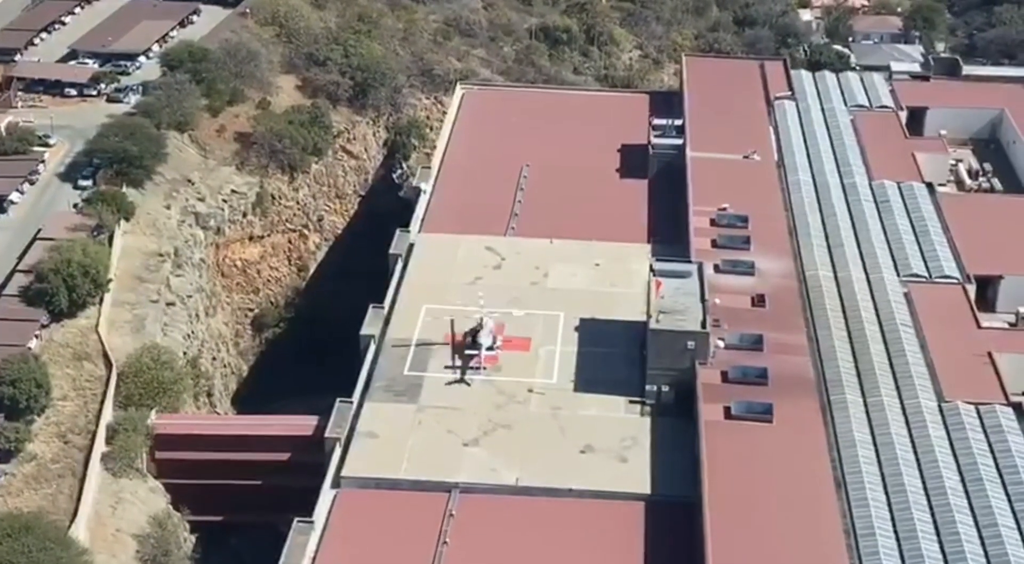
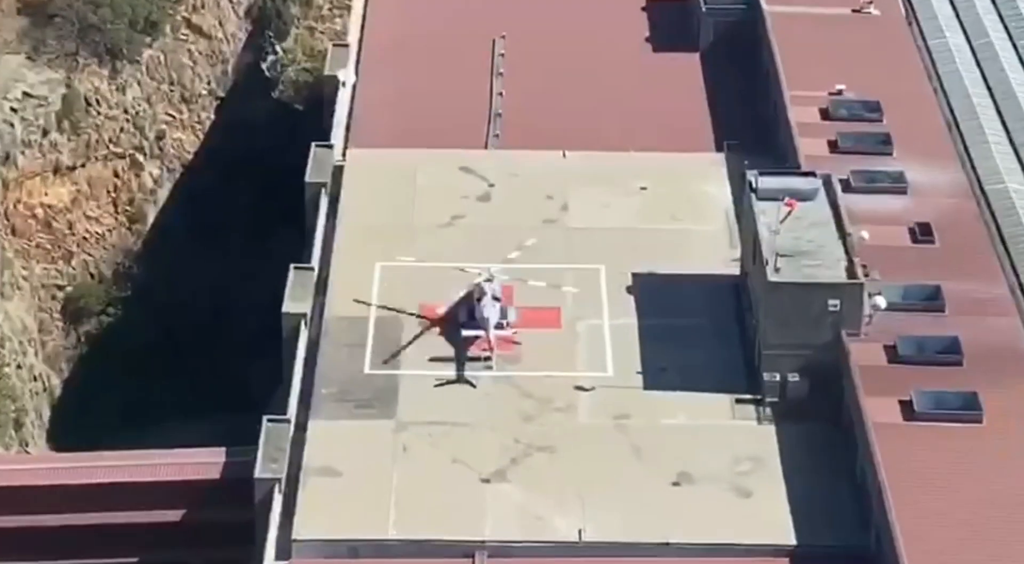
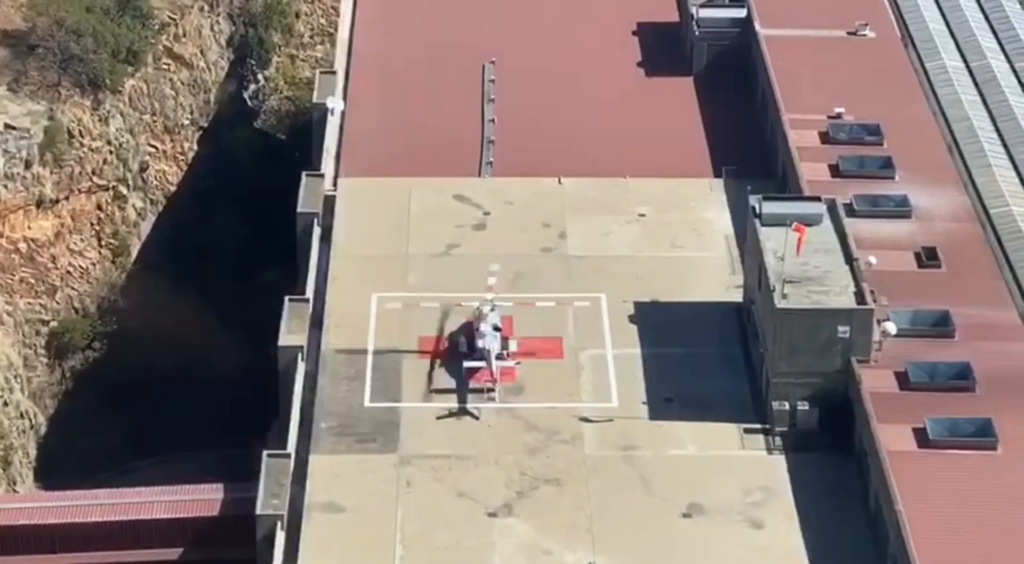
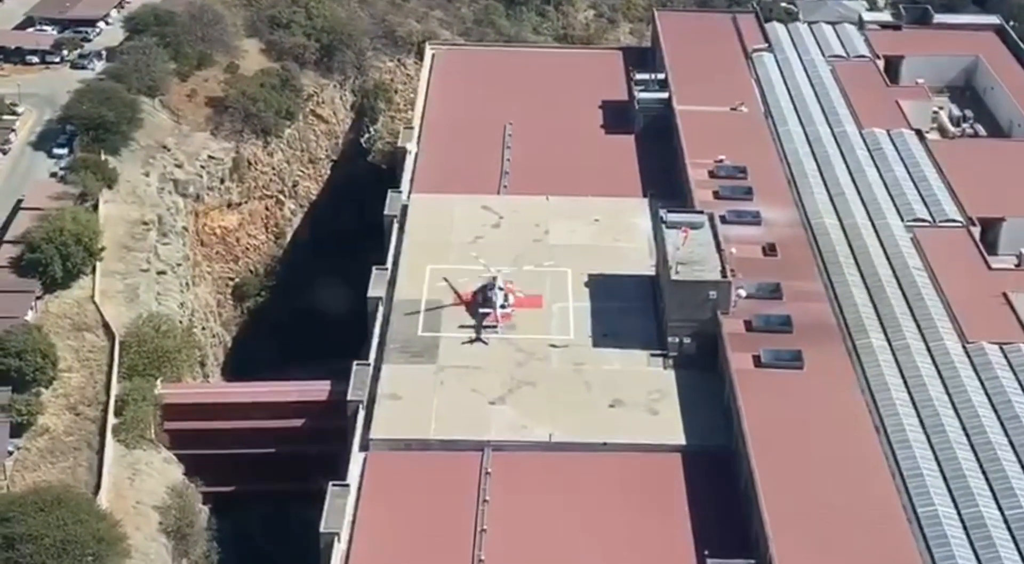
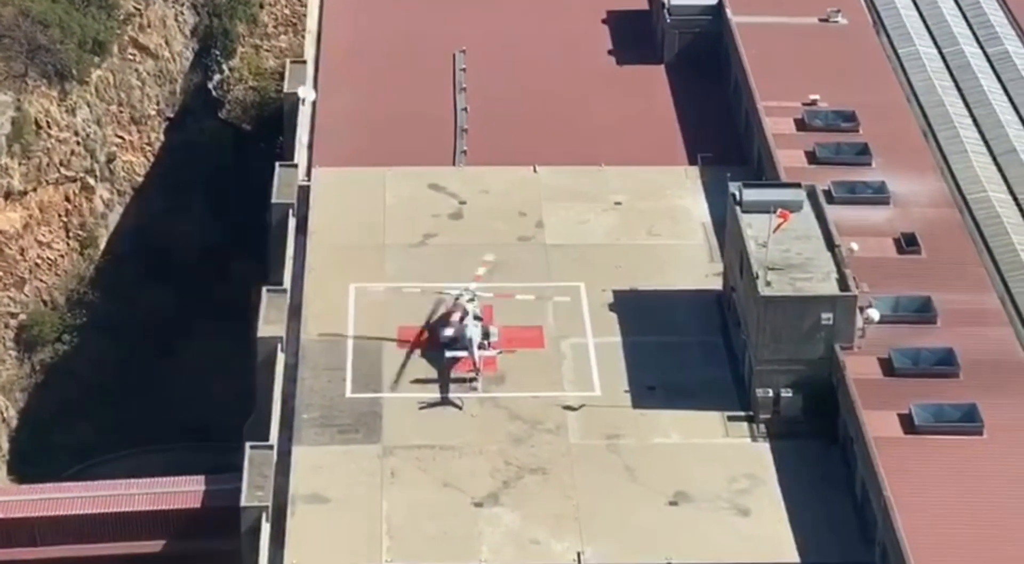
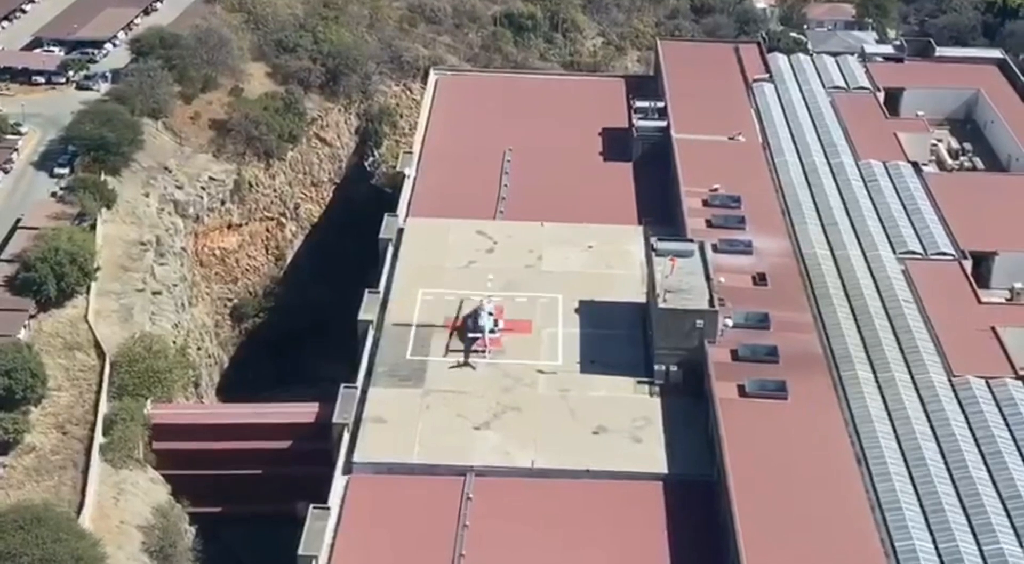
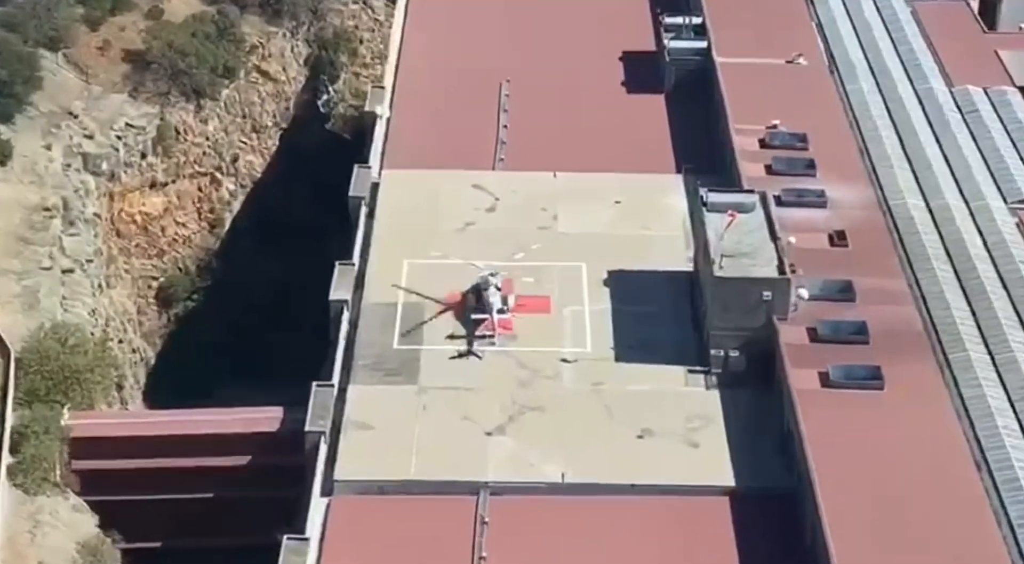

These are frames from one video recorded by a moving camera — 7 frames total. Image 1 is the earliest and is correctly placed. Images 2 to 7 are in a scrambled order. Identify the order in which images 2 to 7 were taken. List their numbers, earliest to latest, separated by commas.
6, 4, 7, 2, 3, 5
